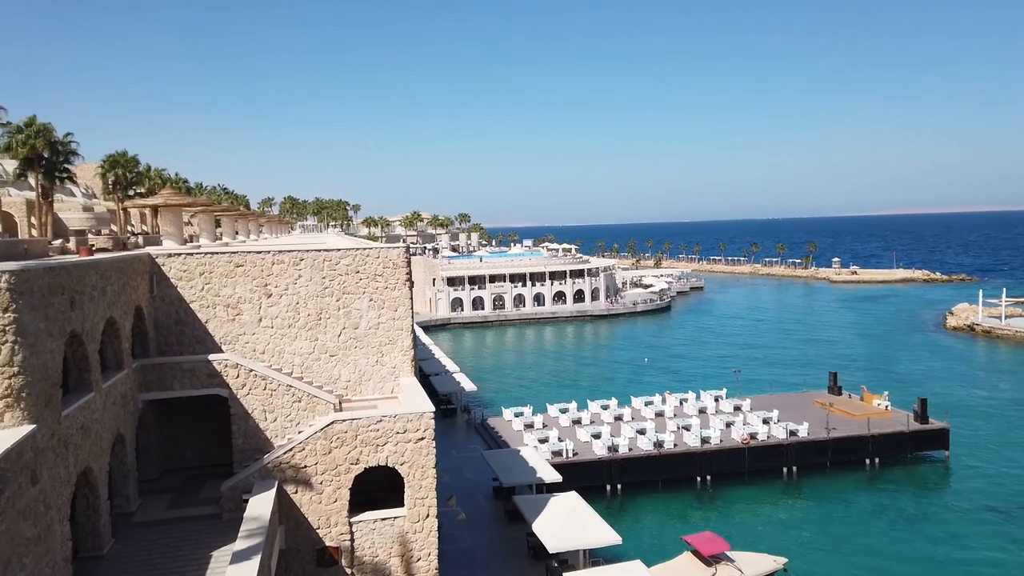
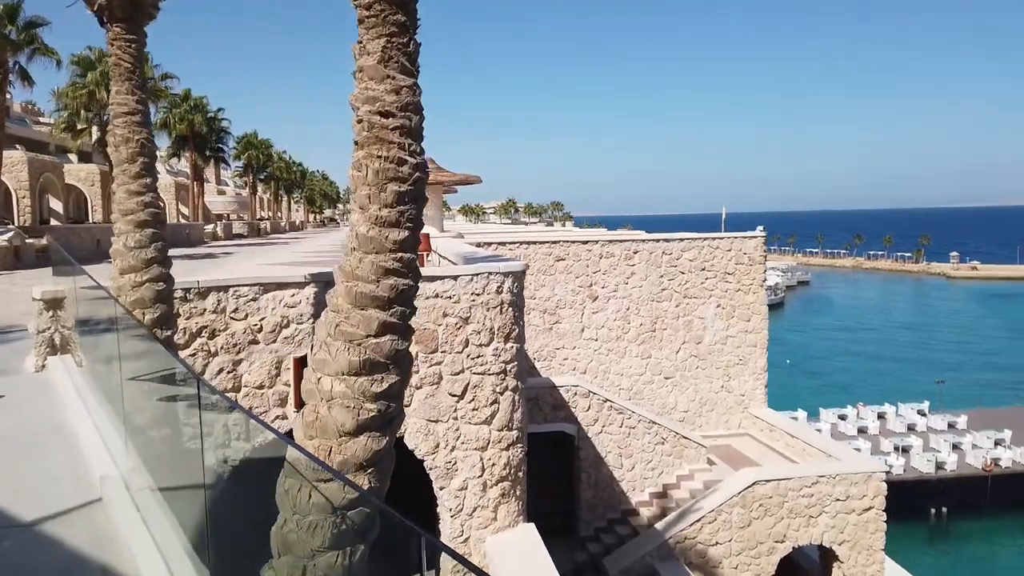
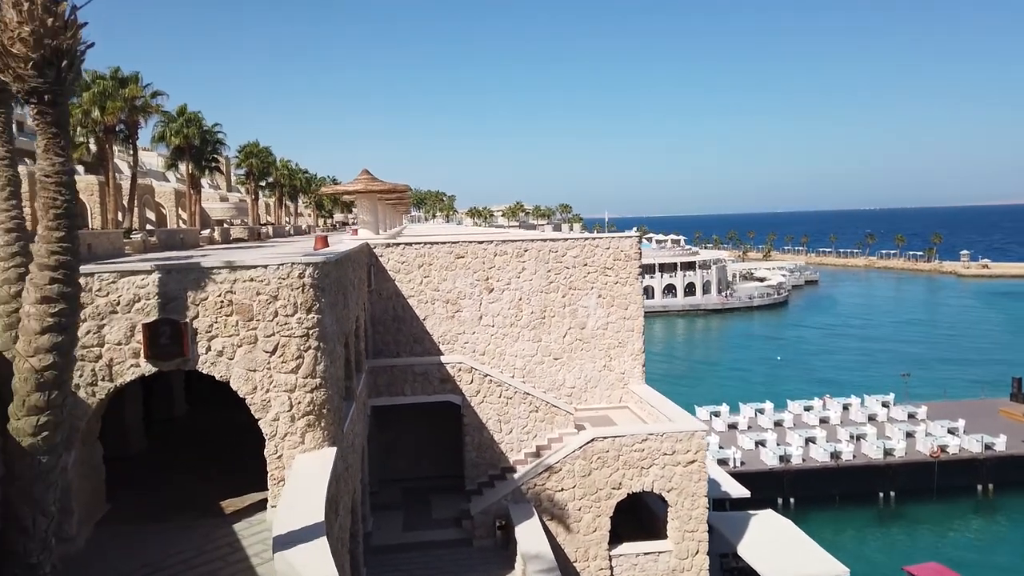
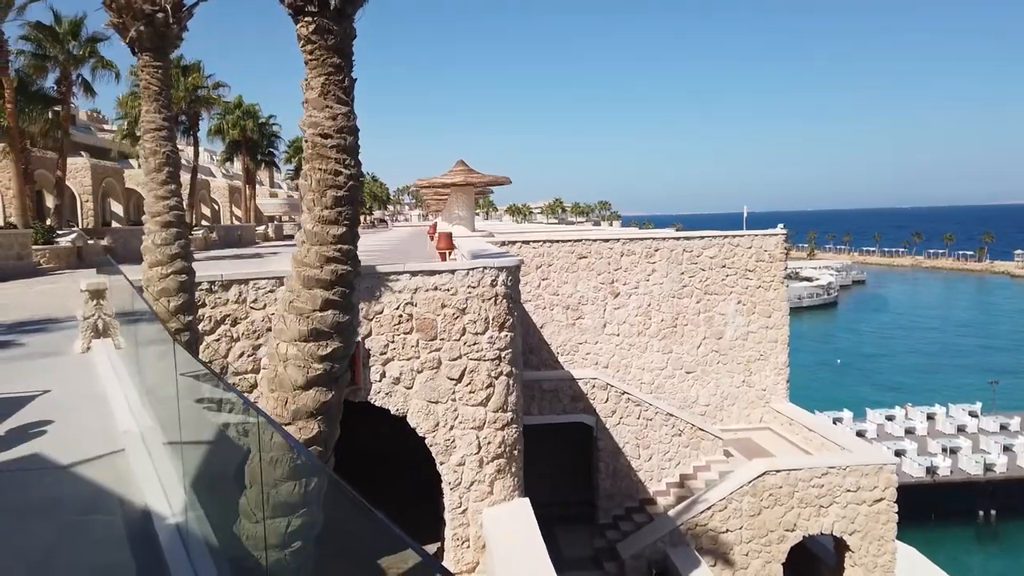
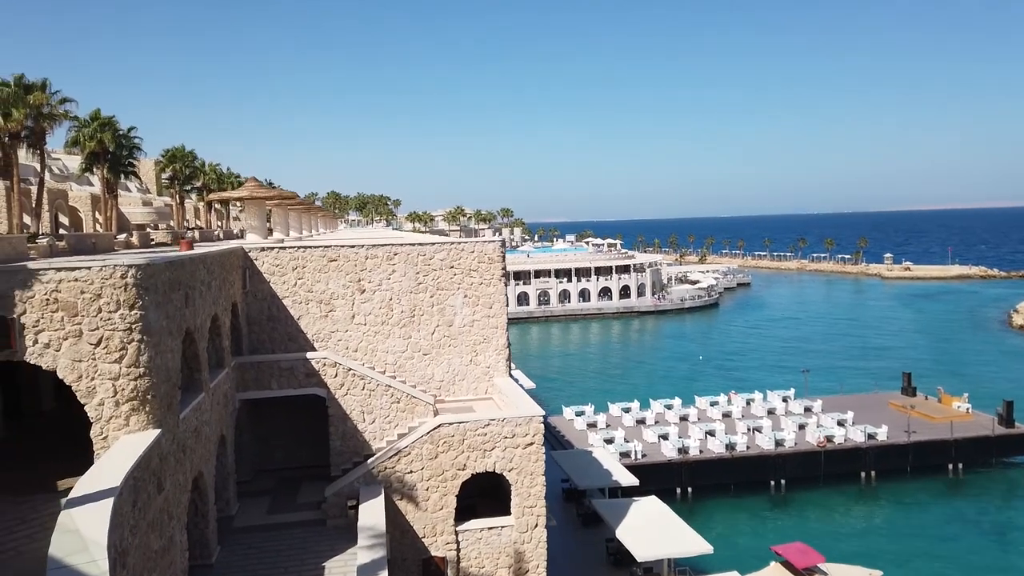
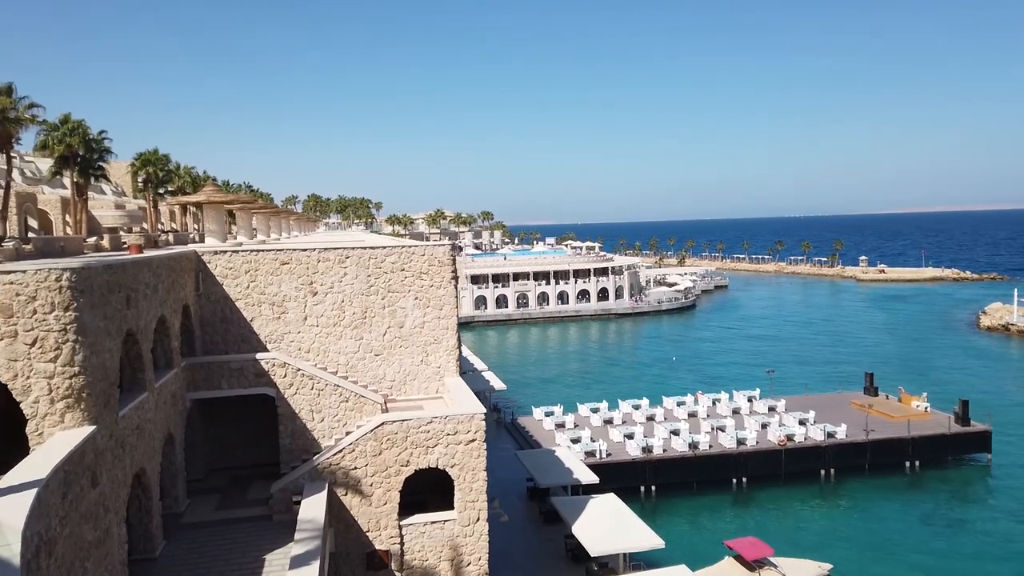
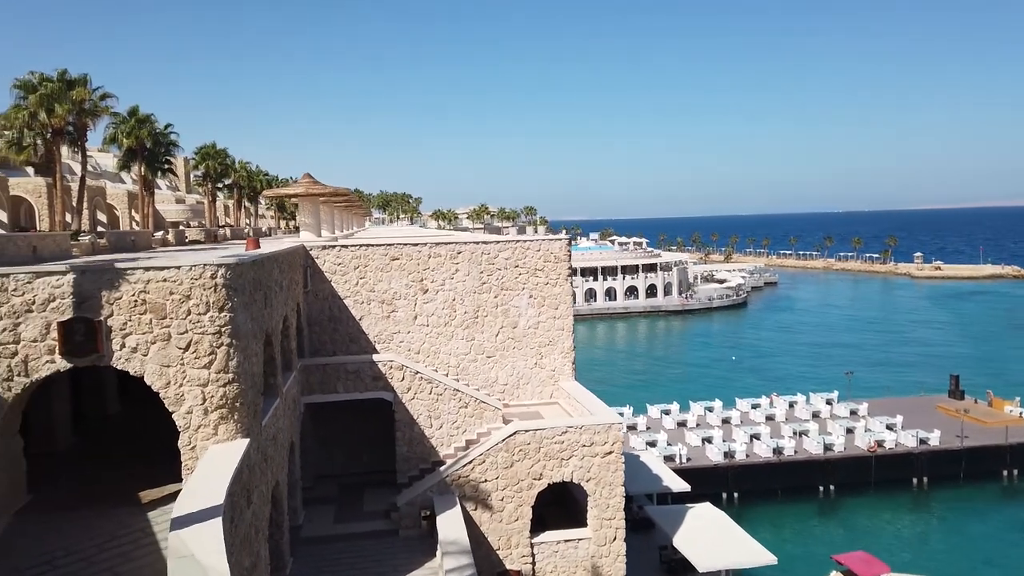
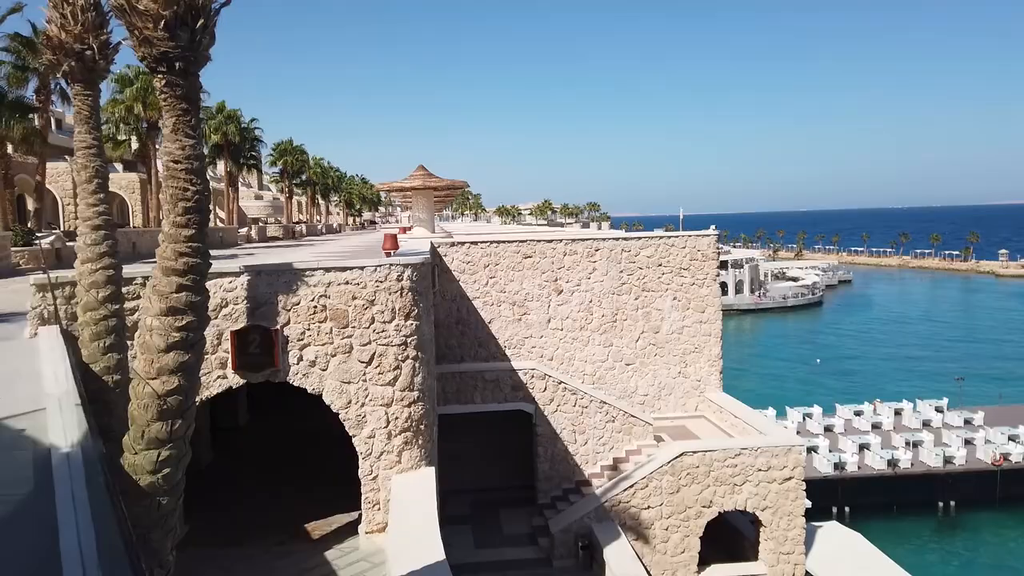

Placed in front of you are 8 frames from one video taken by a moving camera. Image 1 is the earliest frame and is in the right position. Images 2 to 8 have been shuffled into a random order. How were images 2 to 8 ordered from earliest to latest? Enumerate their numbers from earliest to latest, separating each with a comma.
6, 5, 7, 3, 8, 4, 2
